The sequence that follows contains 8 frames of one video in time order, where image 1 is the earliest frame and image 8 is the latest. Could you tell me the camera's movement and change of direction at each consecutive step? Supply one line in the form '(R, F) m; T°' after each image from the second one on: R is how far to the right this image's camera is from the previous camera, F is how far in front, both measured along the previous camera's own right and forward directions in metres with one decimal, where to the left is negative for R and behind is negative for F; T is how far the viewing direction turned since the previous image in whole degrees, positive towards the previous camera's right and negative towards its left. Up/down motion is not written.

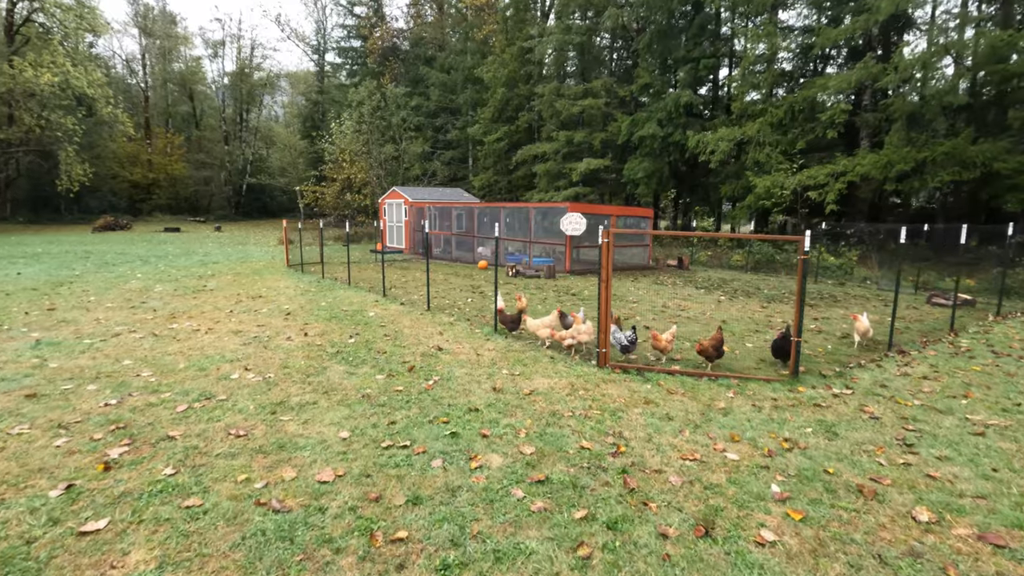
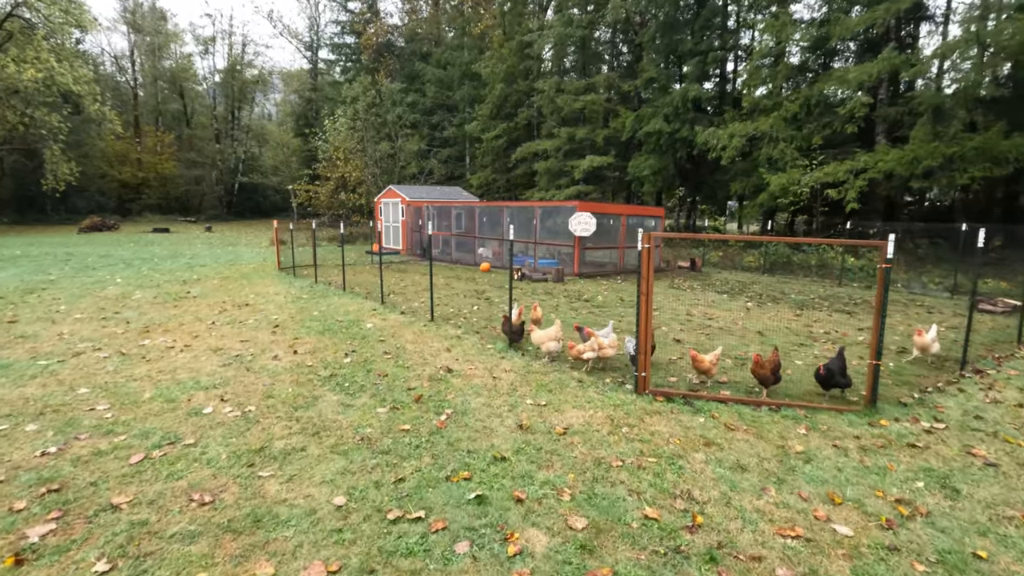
(-0.3, +0.9) m; +1°
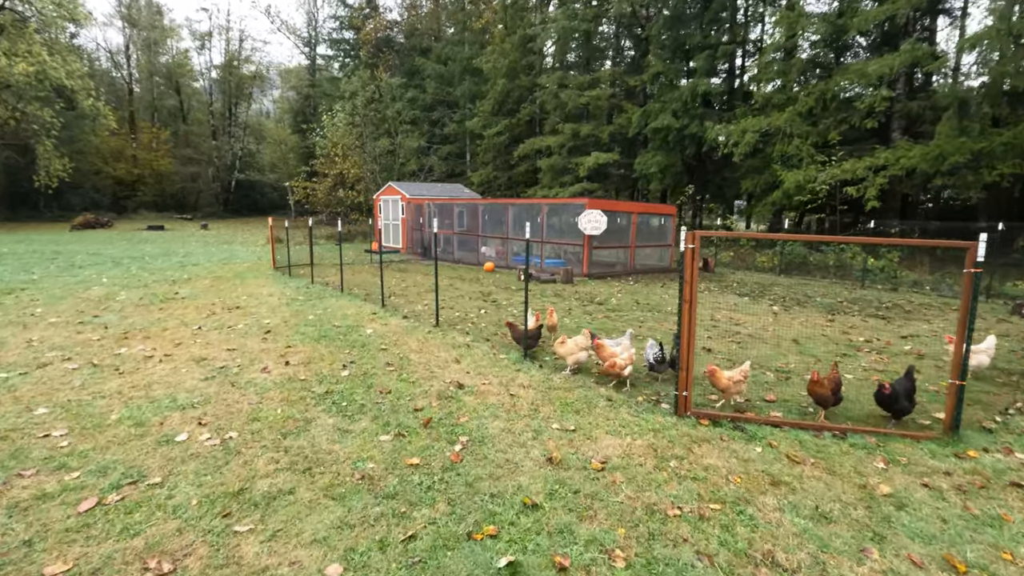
(-0.2, +0.7) m; 0°
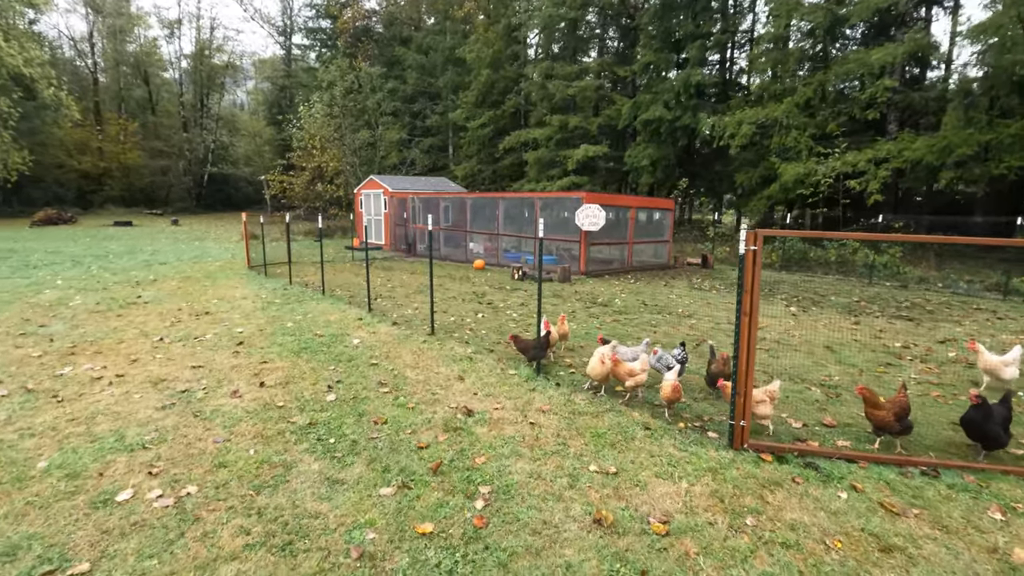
(-0.3, +0.8) m; +2°
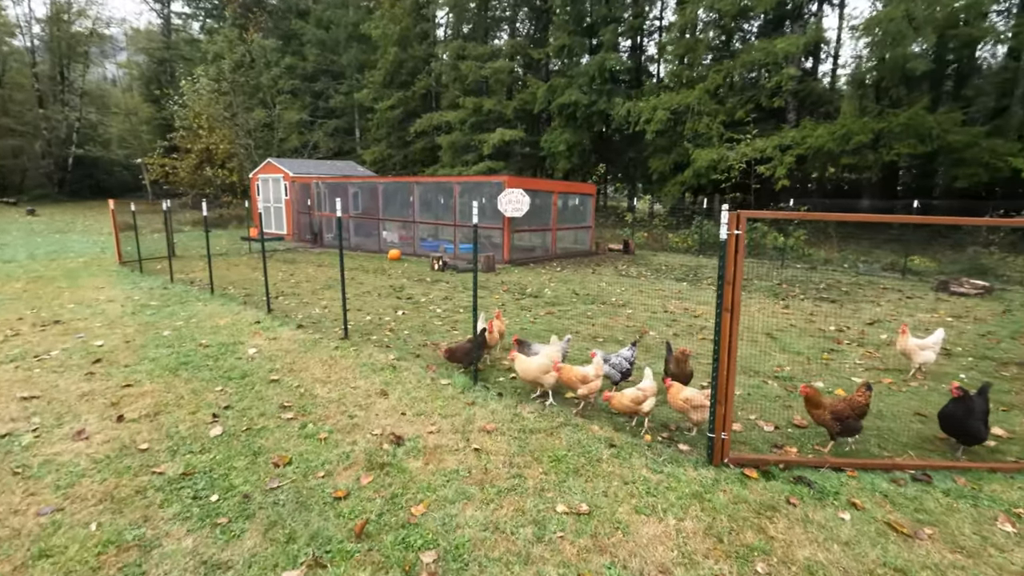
(-0.1, +0.8) m; +9°
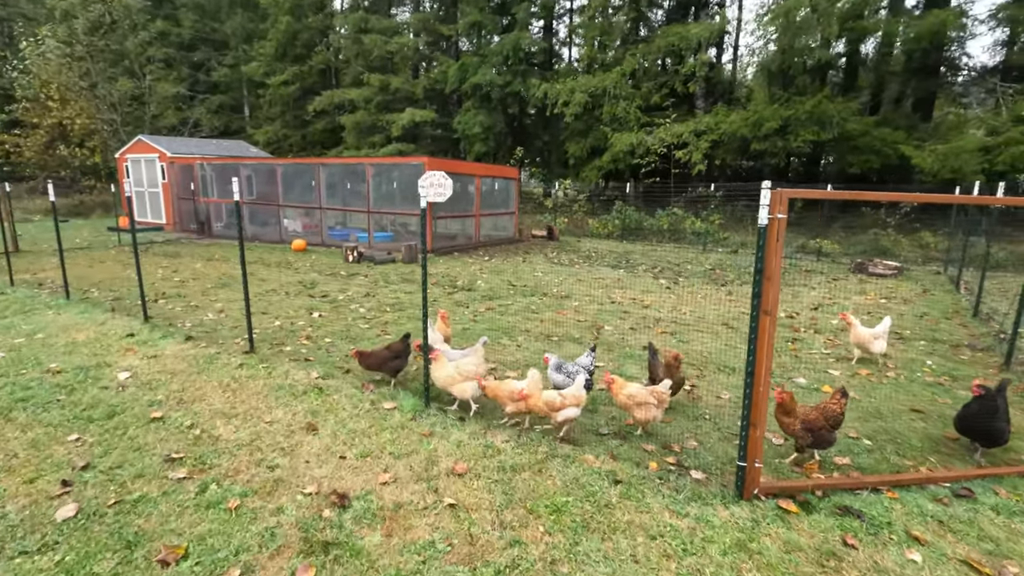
(-0.4, +0.9) m; +10°
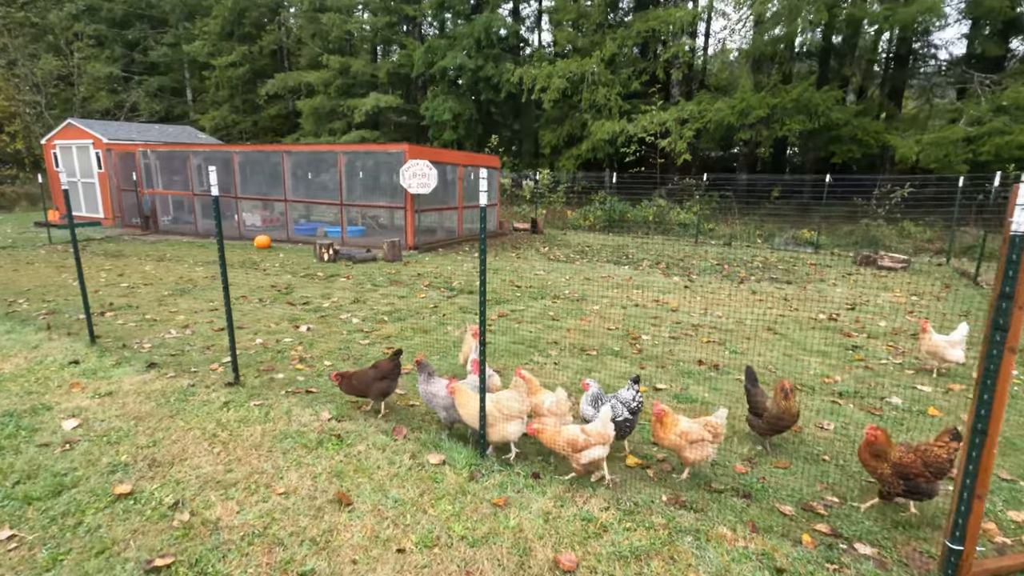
(-0.7, +0.9) m; +5°
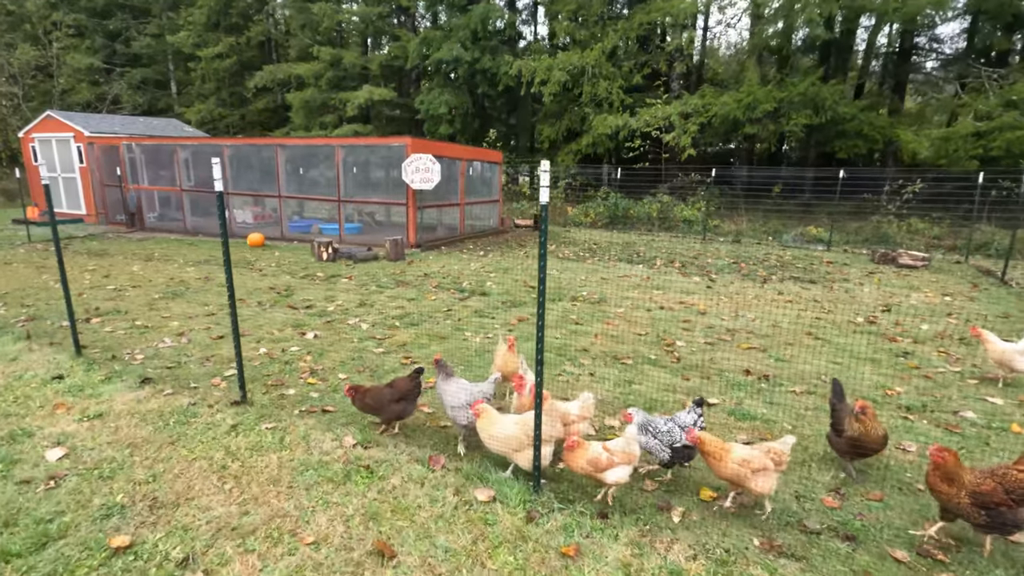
(-0.4, +0.4) m; +1°
